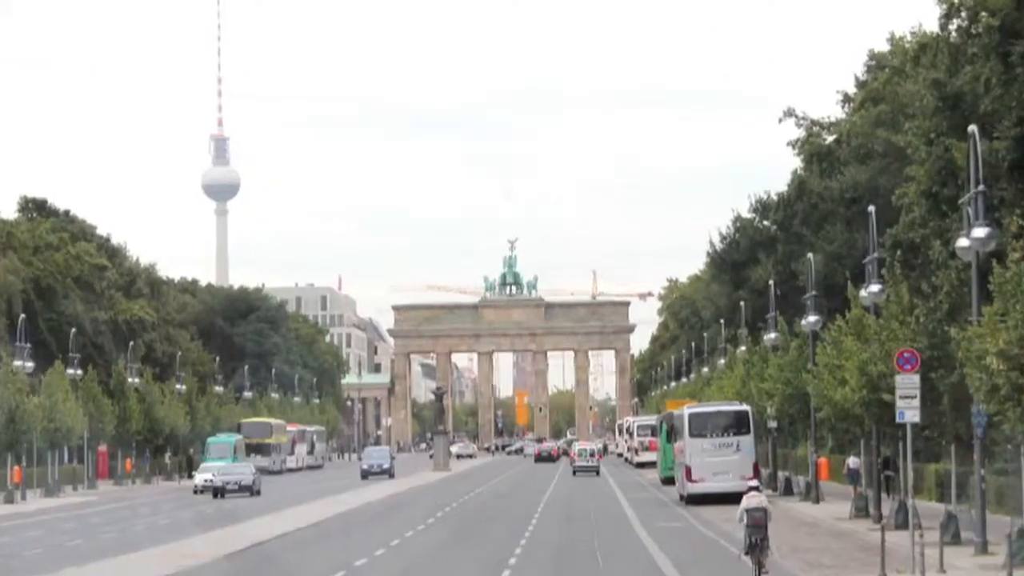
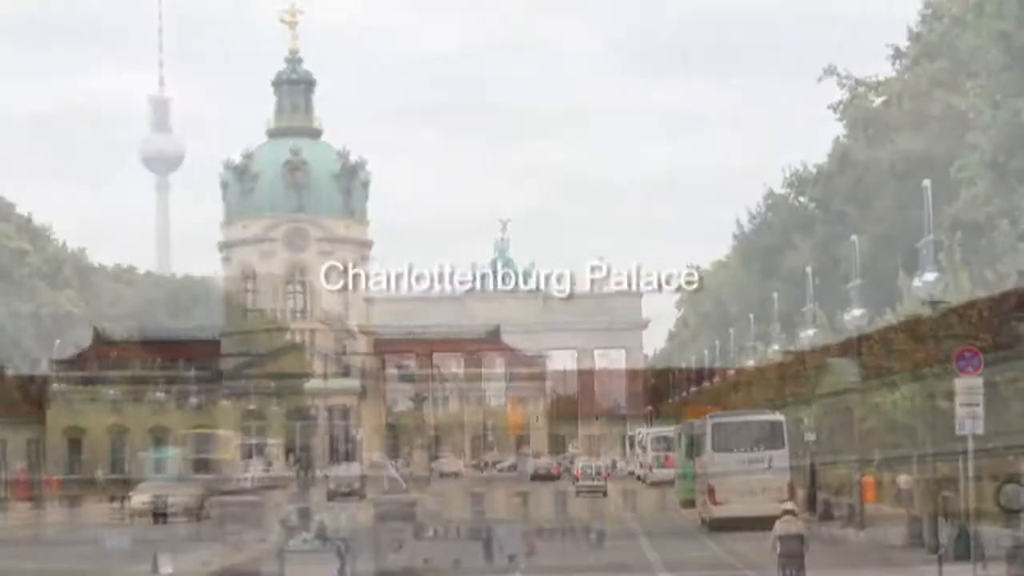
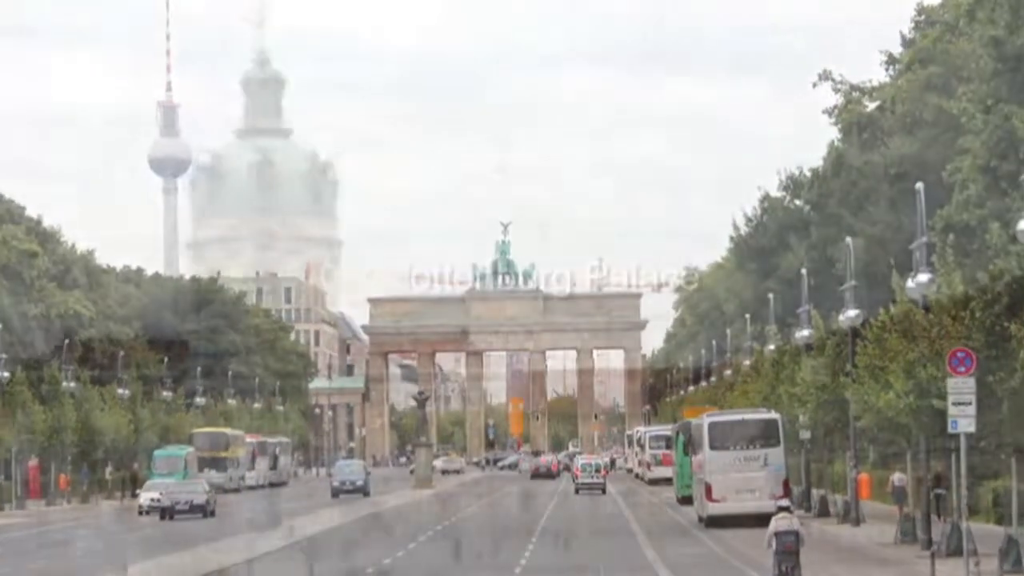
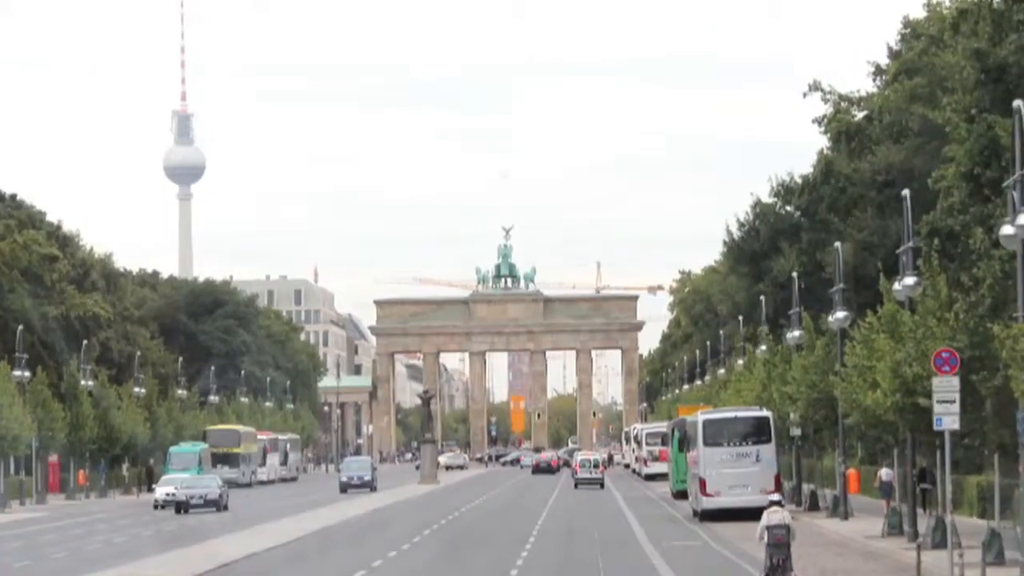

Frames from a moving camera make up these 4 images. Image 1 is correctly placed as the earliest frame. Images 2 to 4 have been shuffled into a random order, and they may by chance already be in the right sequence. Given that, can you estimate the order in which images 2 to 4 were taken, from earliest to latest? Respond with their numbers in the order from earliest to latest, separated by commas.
4, 3, 2
